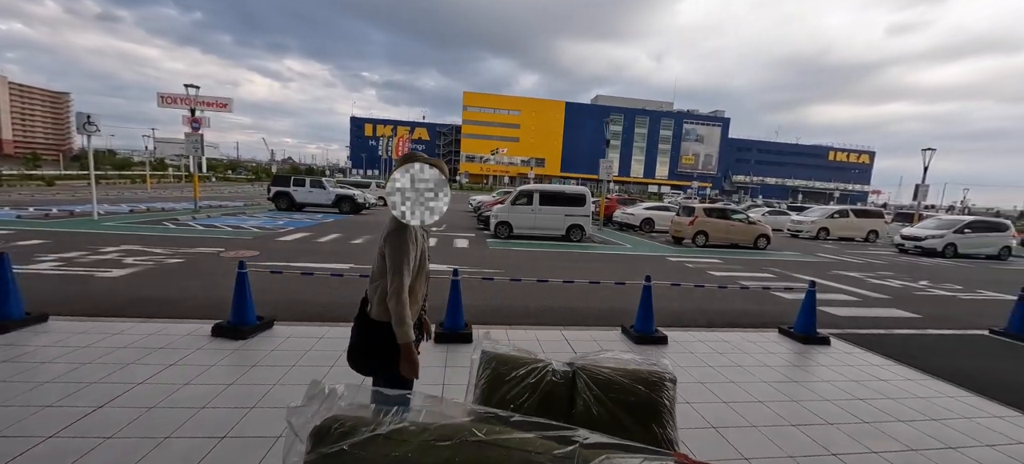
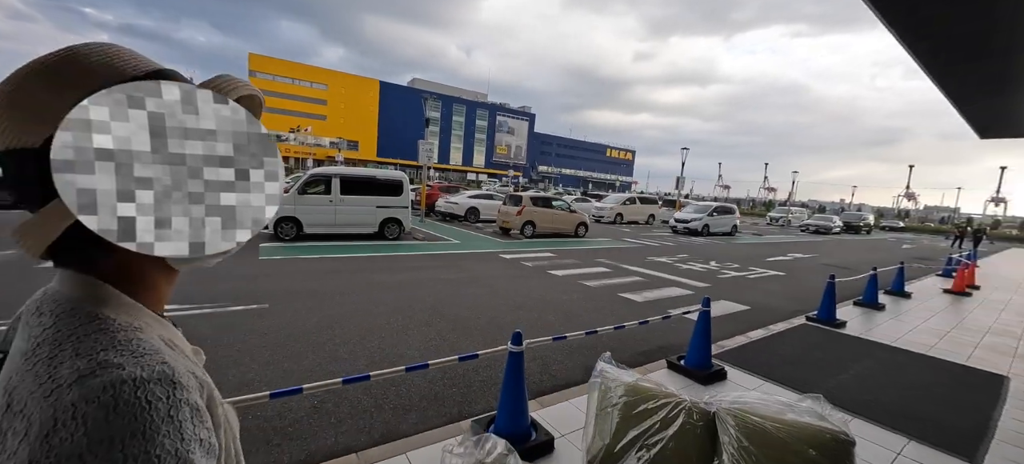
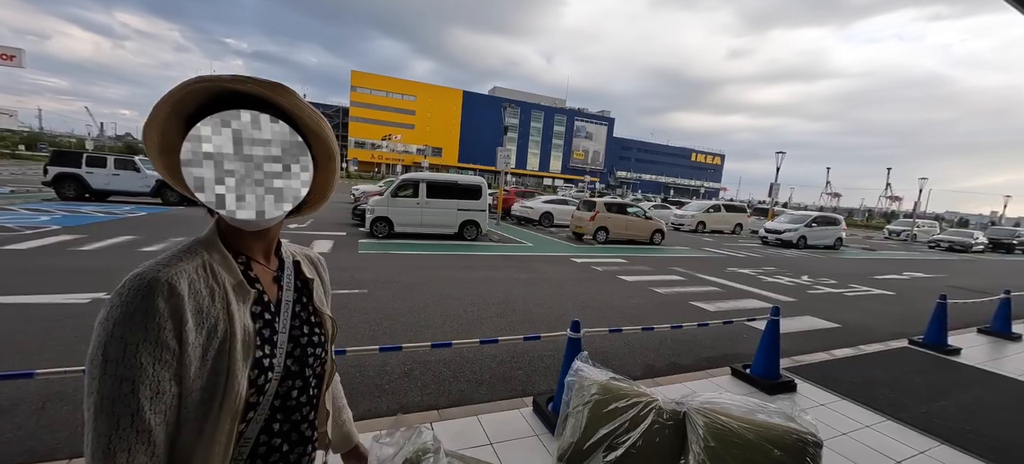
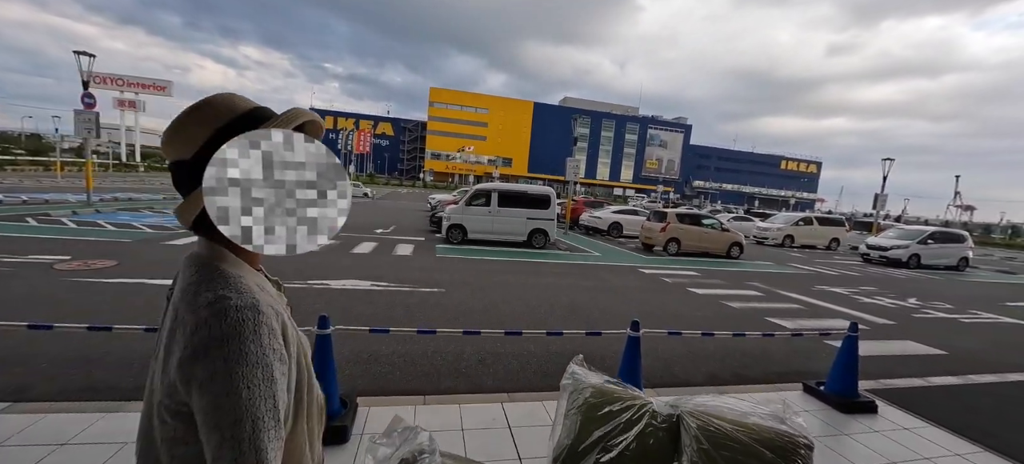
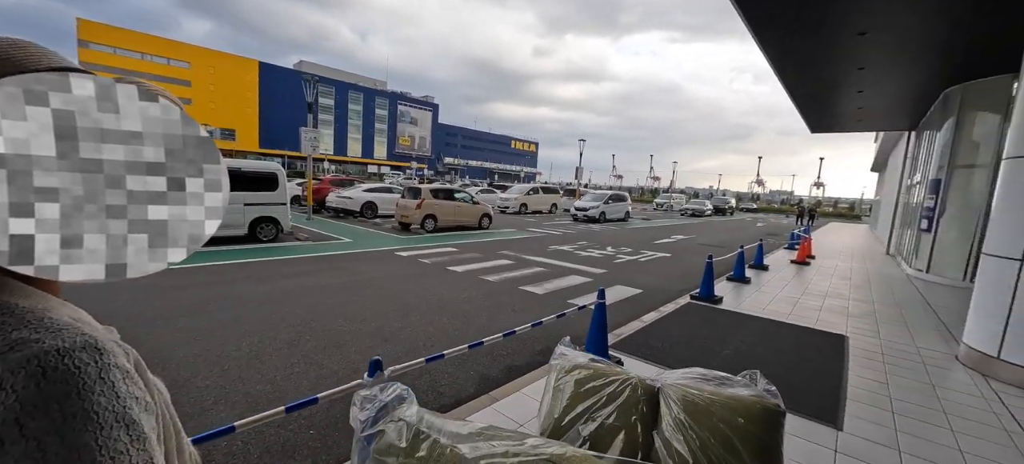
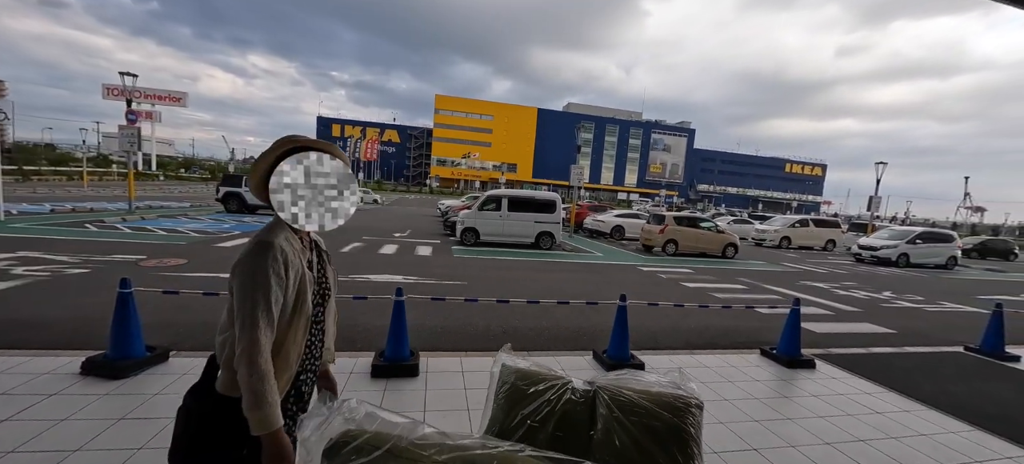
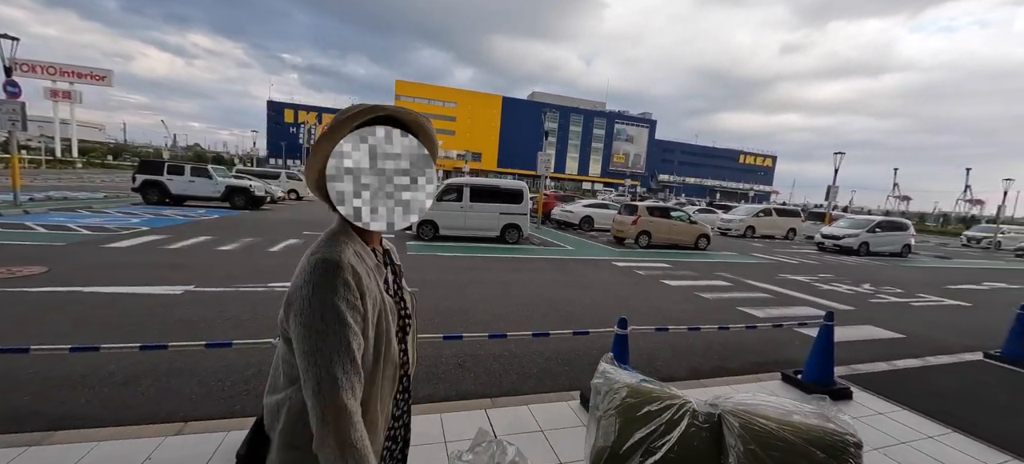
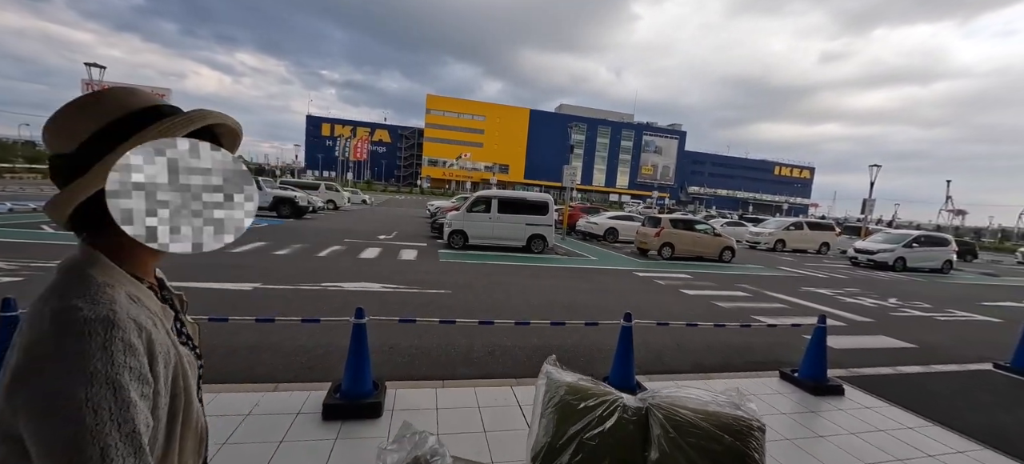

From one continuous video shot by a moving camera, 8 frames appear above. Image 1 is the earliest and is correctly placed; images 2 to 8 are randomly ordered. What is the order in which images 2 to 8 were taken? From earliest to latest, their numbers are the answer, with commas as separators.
6, 8, 4, 7, 3, 2, 5
